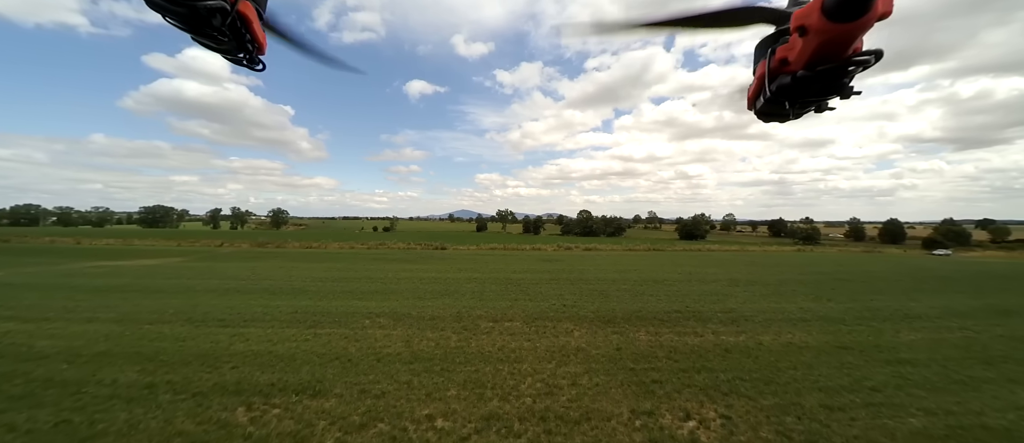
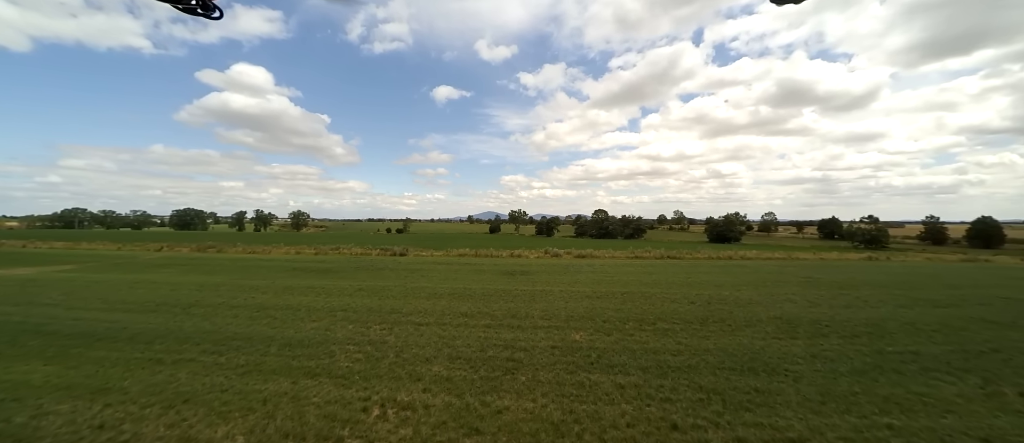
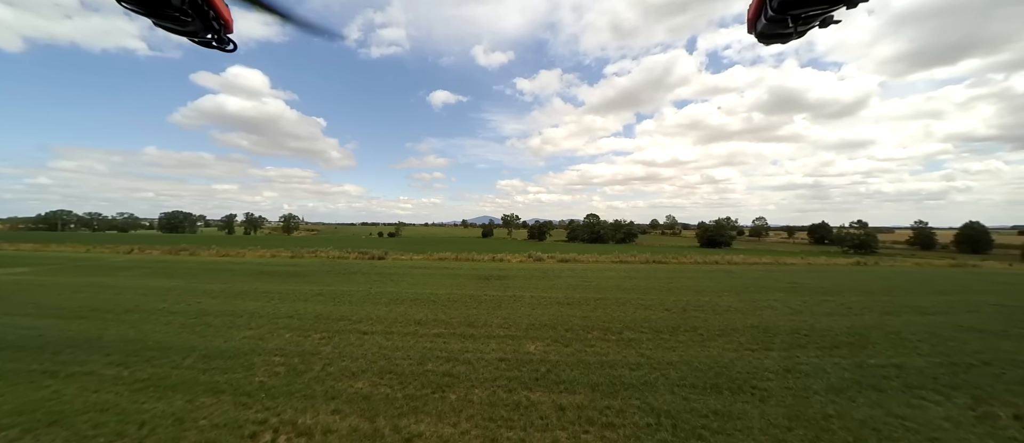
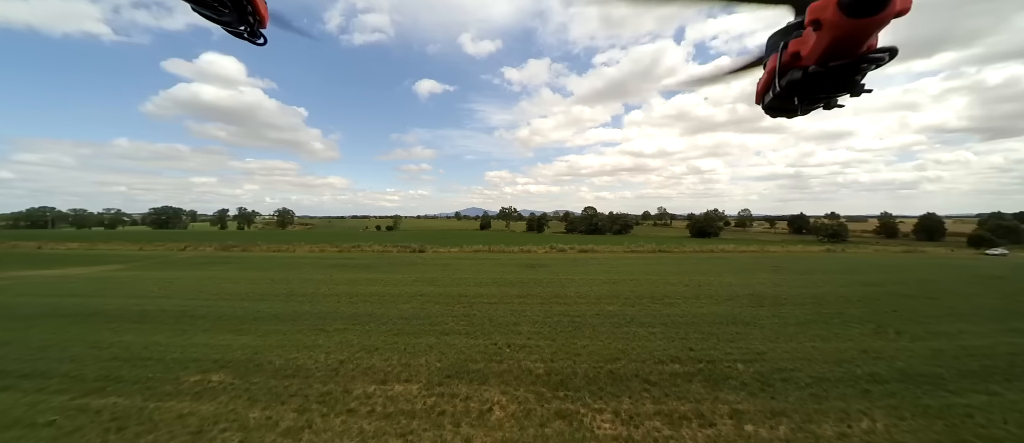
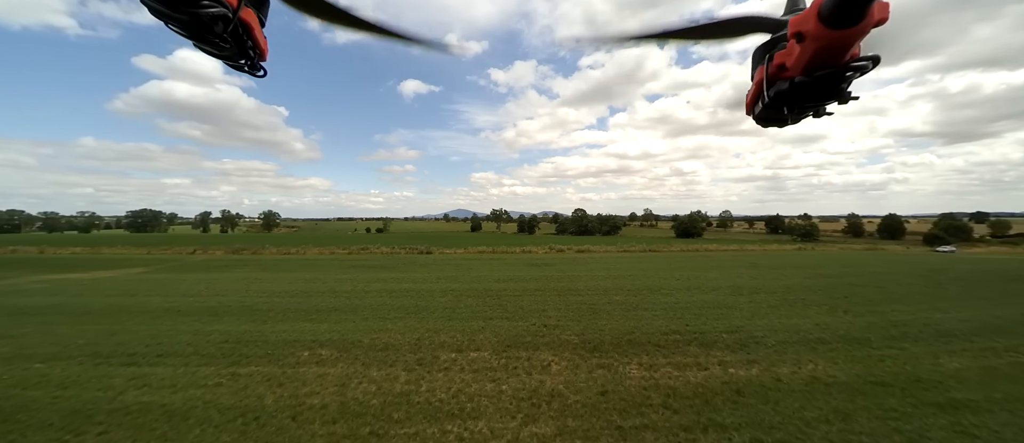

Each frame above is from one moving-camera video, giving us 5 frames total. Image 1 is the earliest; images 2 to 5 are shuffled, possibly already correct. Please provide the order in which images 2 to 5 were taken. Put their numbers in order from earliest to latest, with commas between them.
5, 4, 2, 3
